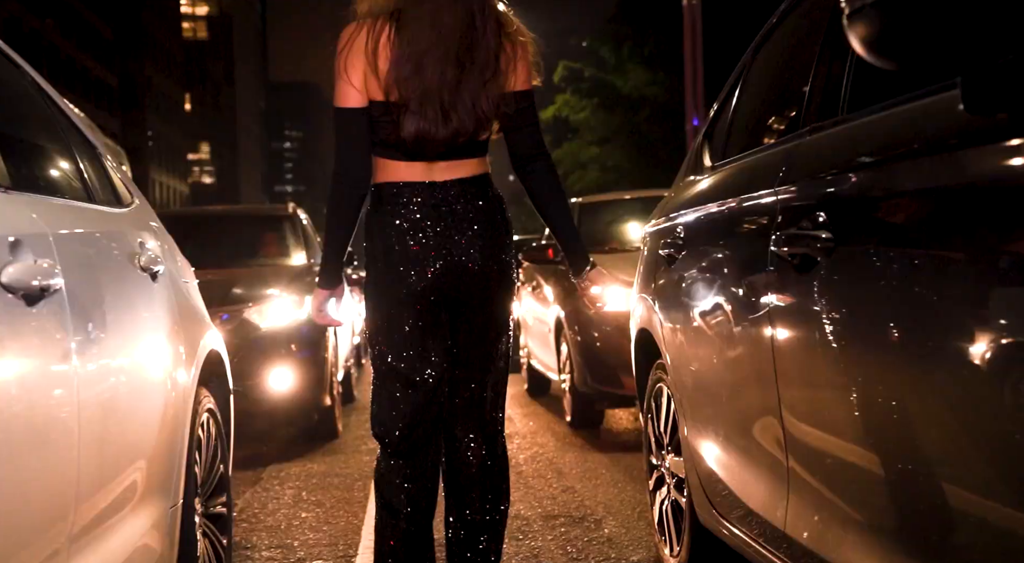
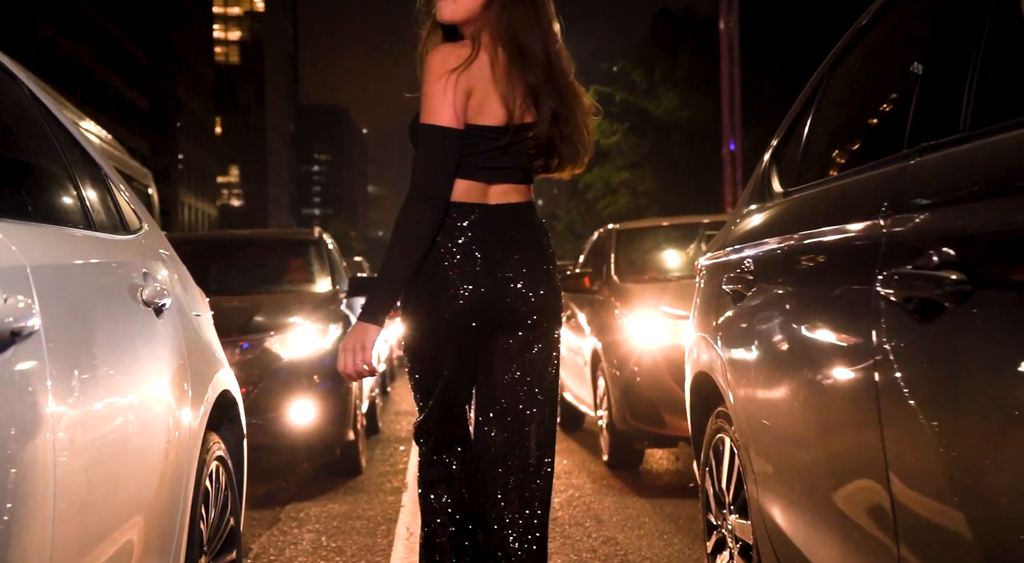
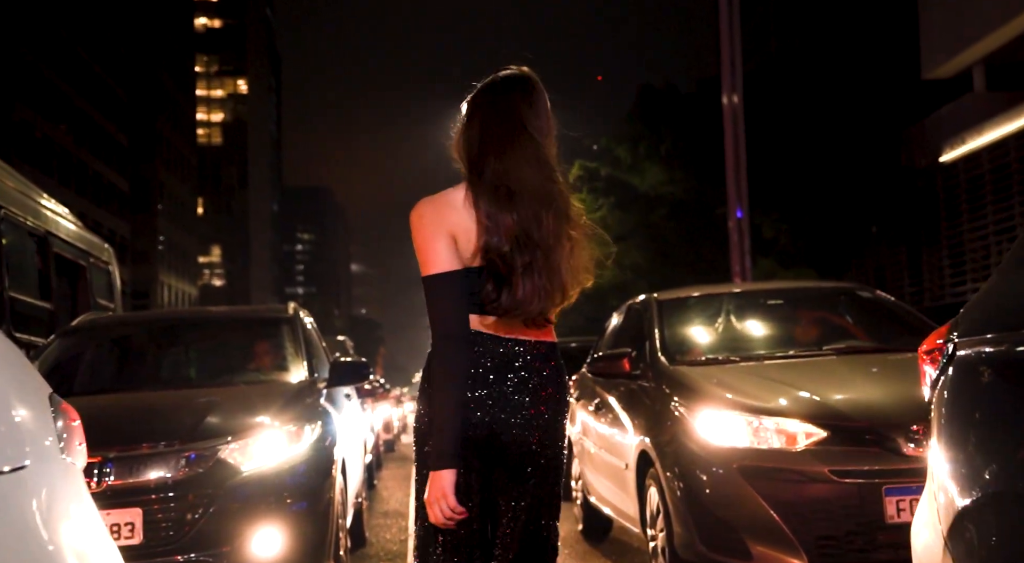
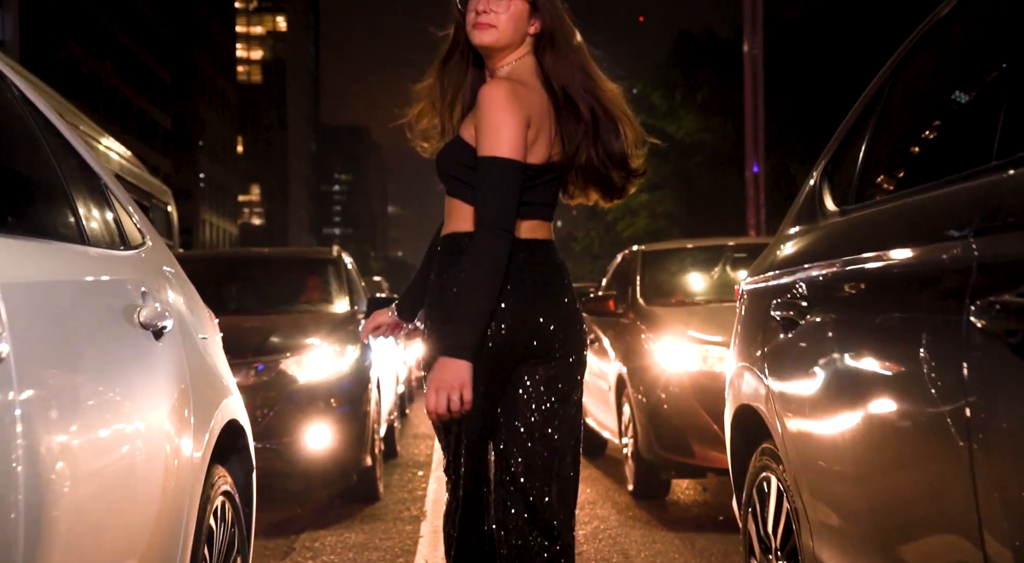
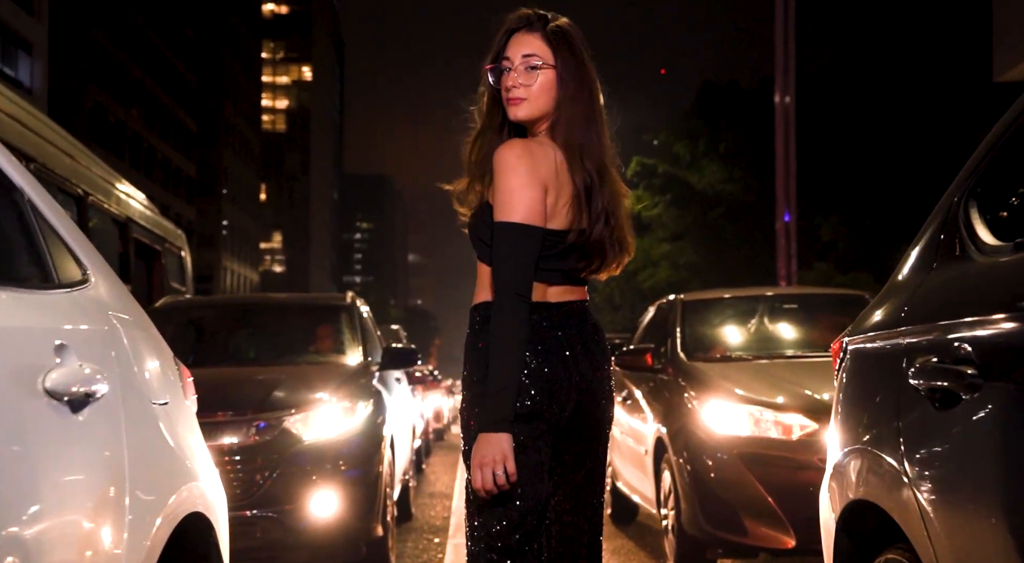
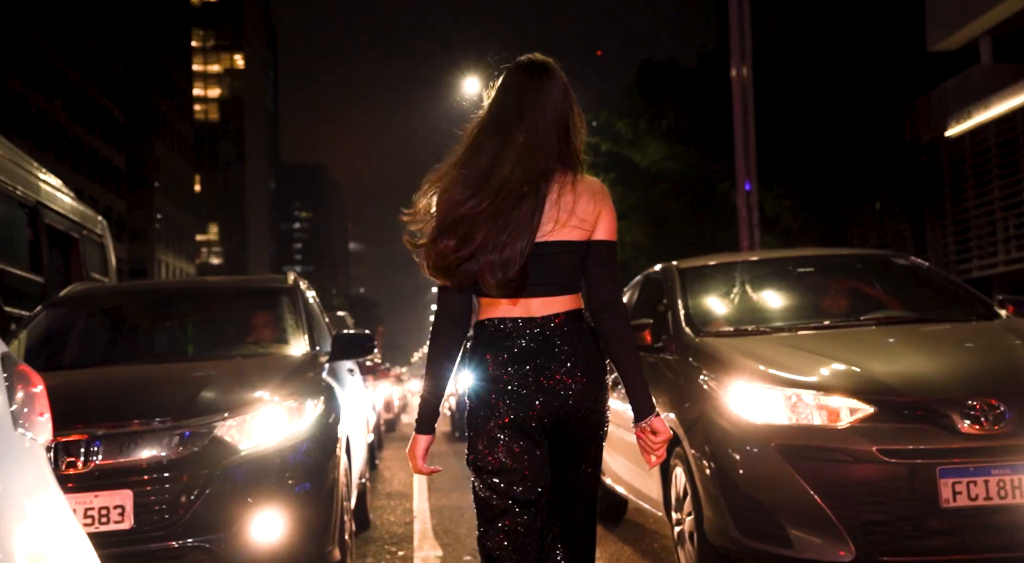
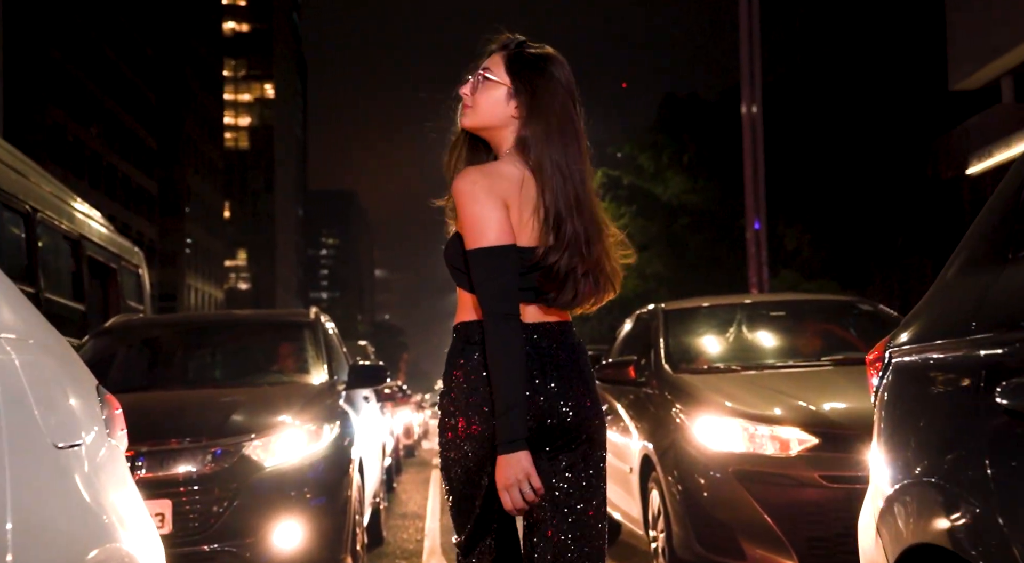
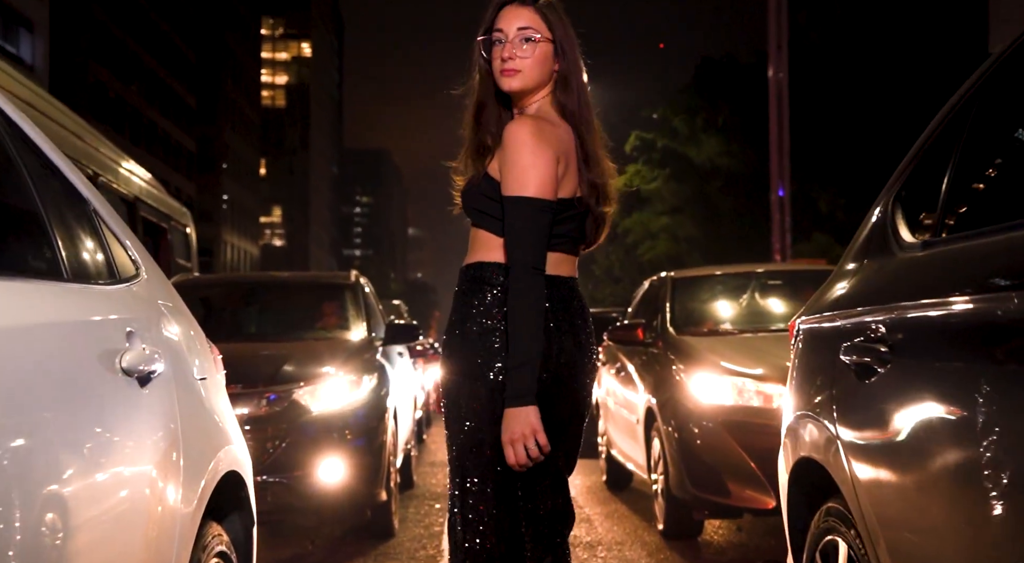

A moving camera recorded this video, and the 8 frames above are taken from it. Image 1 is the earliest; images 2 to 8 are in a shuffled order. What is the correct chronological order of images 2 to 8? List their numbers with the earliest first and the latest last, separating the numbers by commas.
2, 4, 8, 5, 7, 3, 6
